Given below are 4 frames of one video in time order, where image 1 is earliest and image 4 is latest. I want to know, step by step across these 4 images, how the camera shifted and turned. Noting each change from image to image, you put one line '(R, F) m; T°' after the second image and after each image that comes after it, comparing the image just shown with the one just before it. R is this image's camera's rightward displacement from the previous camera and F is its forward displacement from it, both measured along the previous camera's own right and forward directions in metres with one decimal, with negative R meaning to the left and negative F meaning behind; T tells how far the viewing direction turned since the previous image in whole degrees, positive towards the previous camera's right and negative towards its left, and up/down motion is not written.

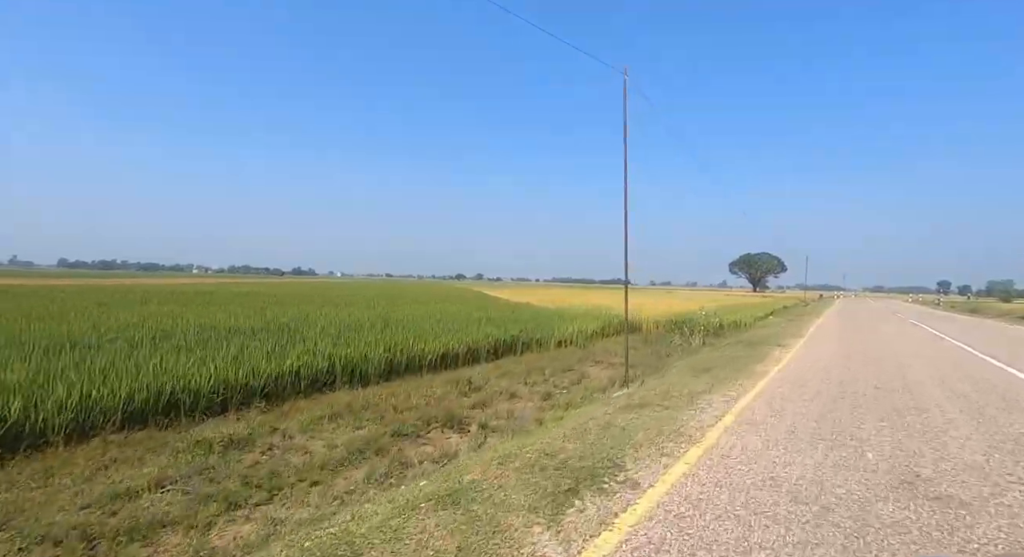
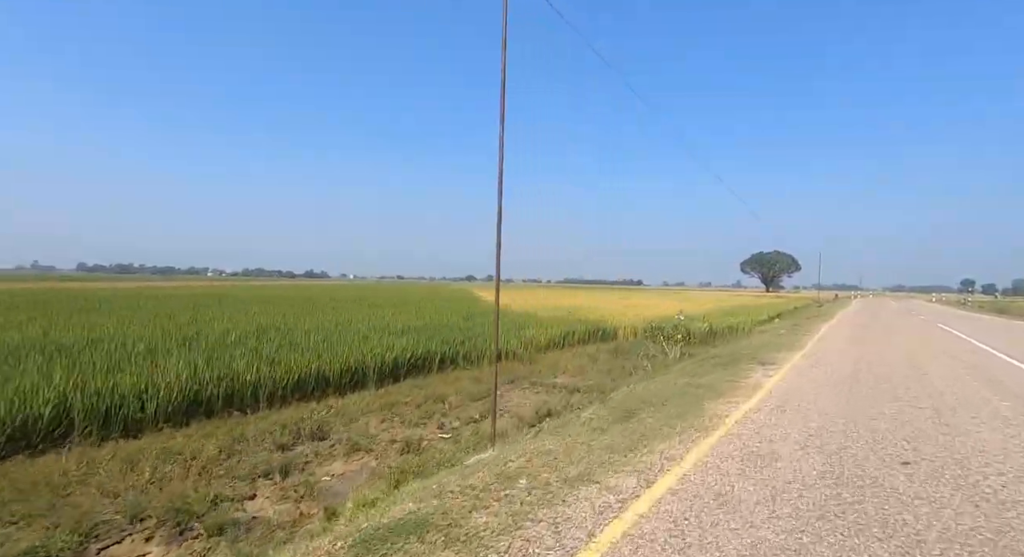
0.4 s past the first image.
(+1.2, +1.8) m; -1°
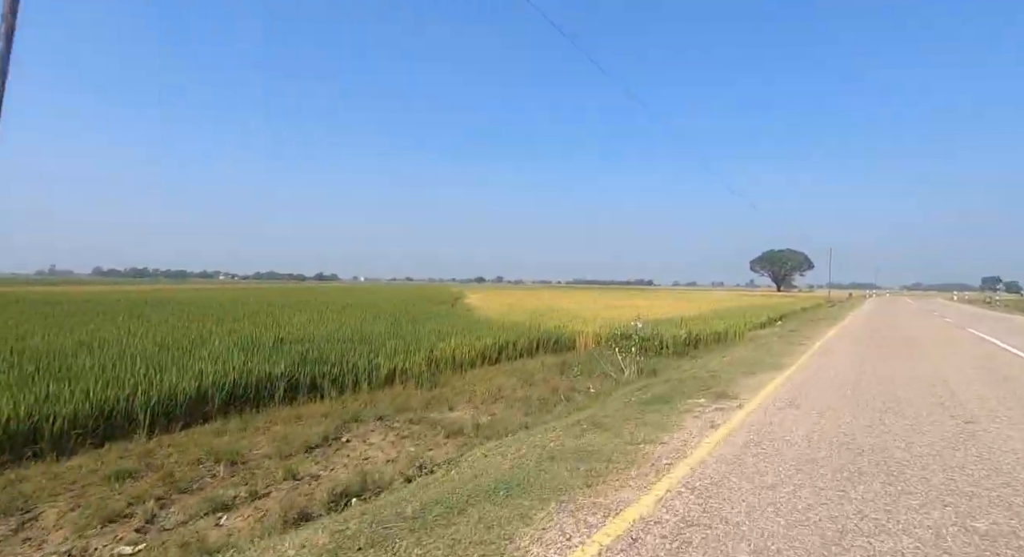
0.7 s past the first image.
(+1.3, +1.8) m; -1°
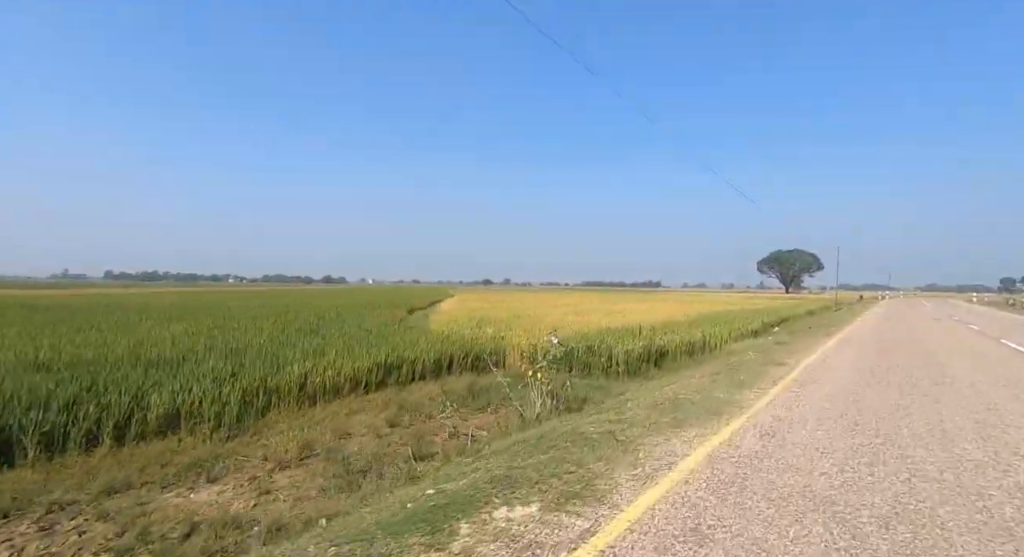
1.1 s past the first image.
(+1.3, +1.8) m; -1°
